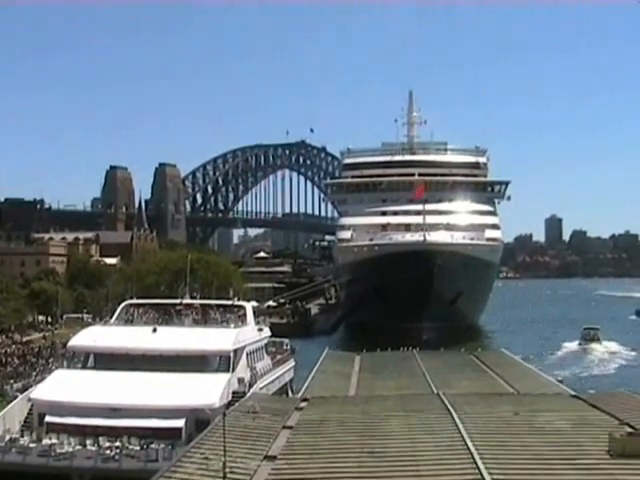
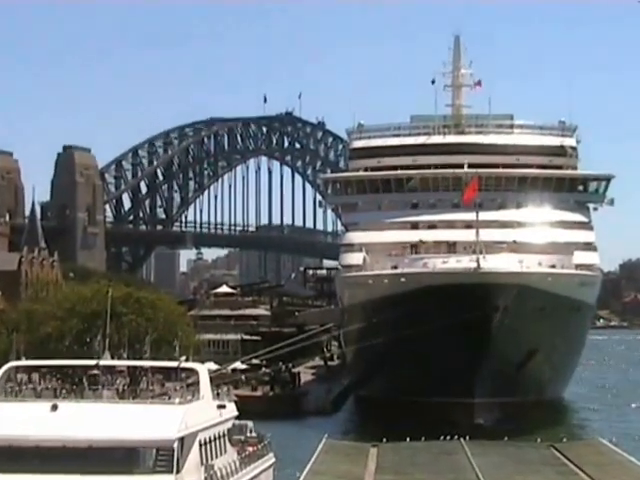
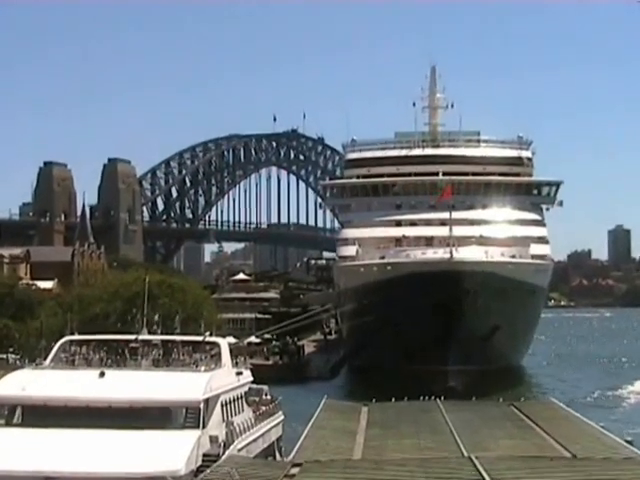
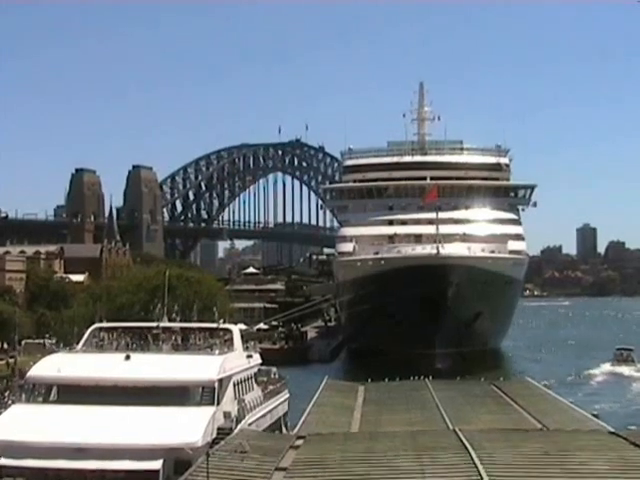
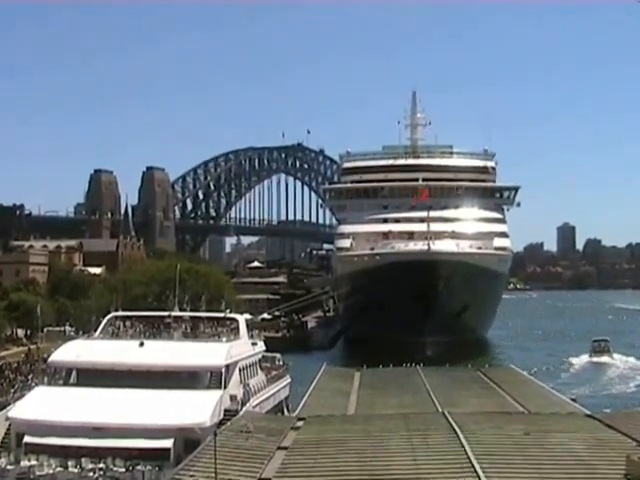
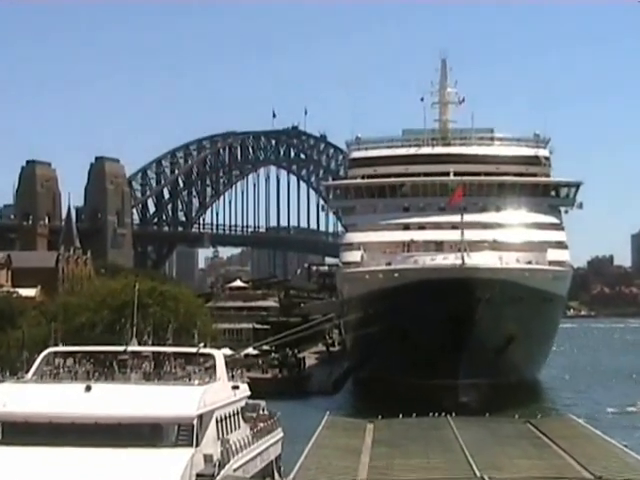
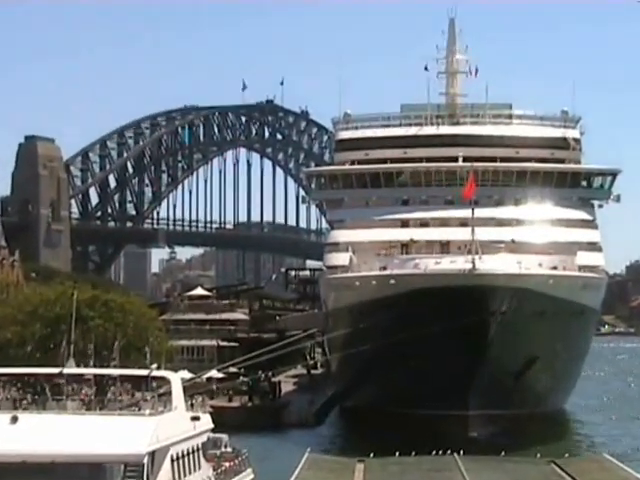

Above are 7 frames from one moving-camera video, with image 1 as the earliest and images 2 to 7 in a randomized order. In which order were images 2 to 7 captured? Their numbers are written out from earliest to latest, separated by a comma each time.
5, 4, 3, 6, 2, 7
